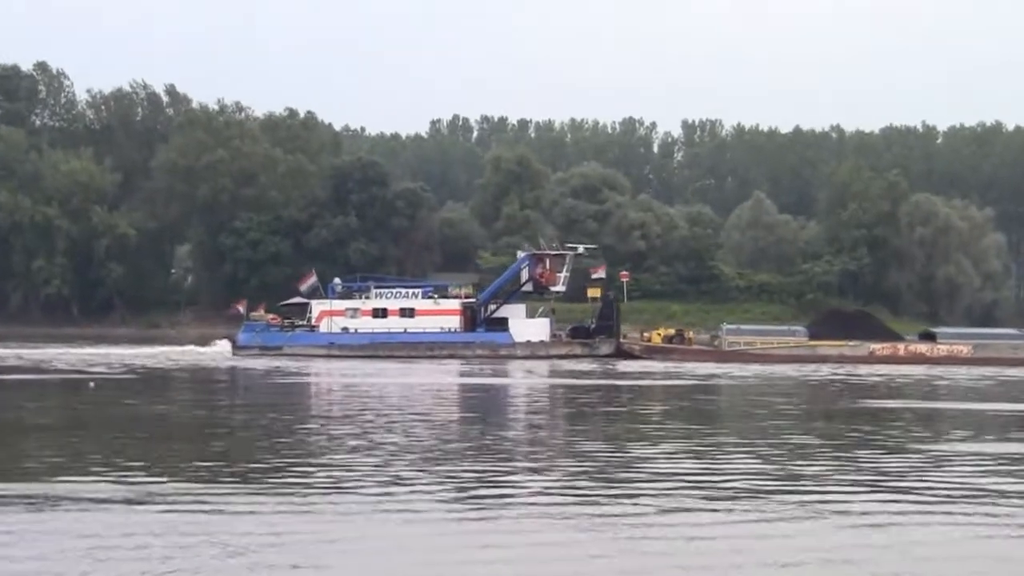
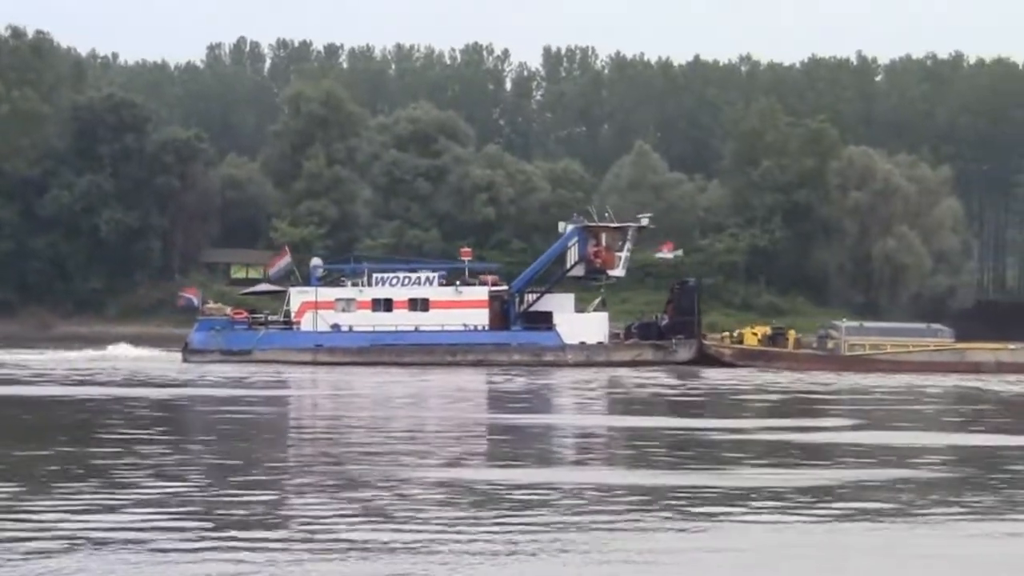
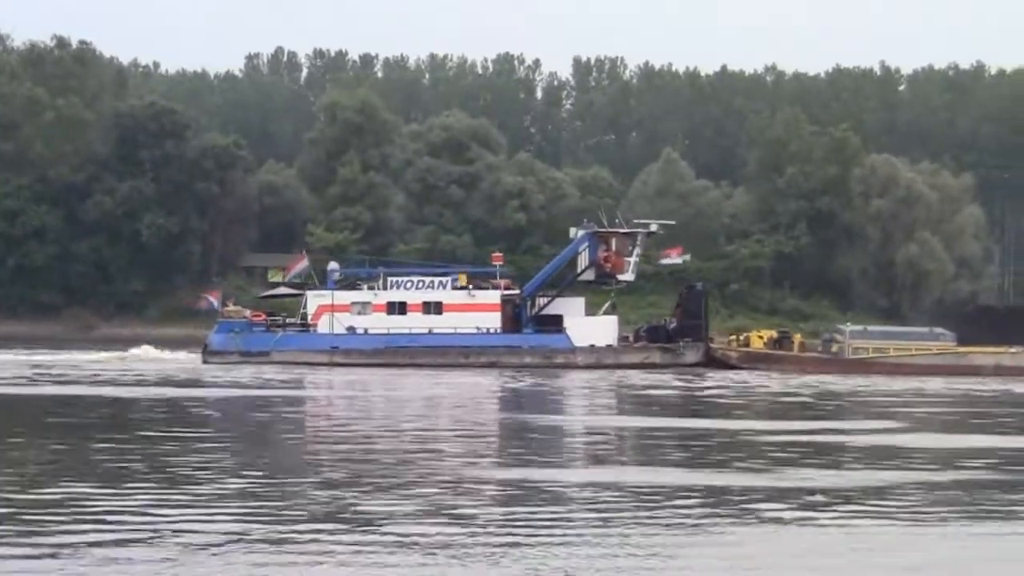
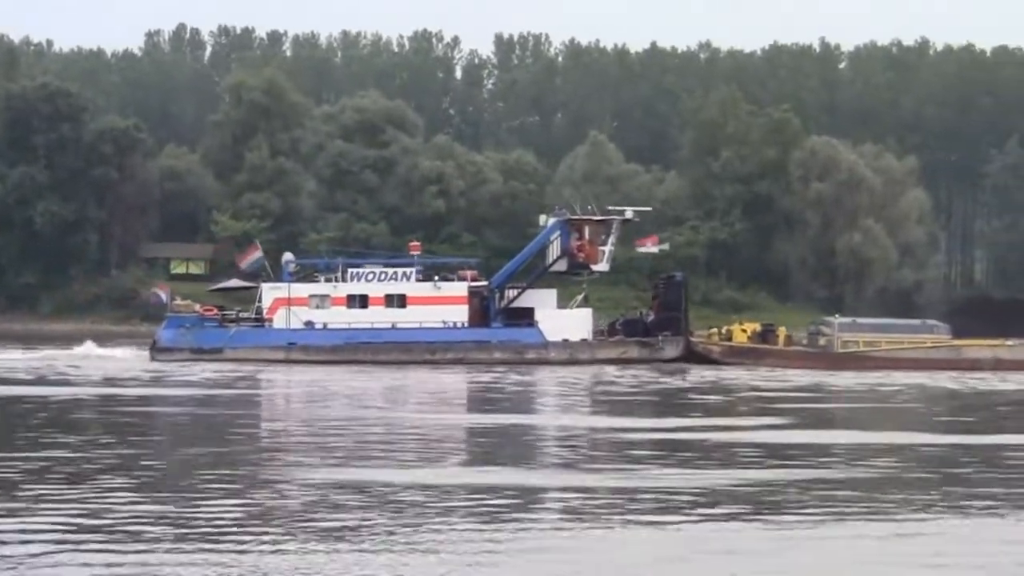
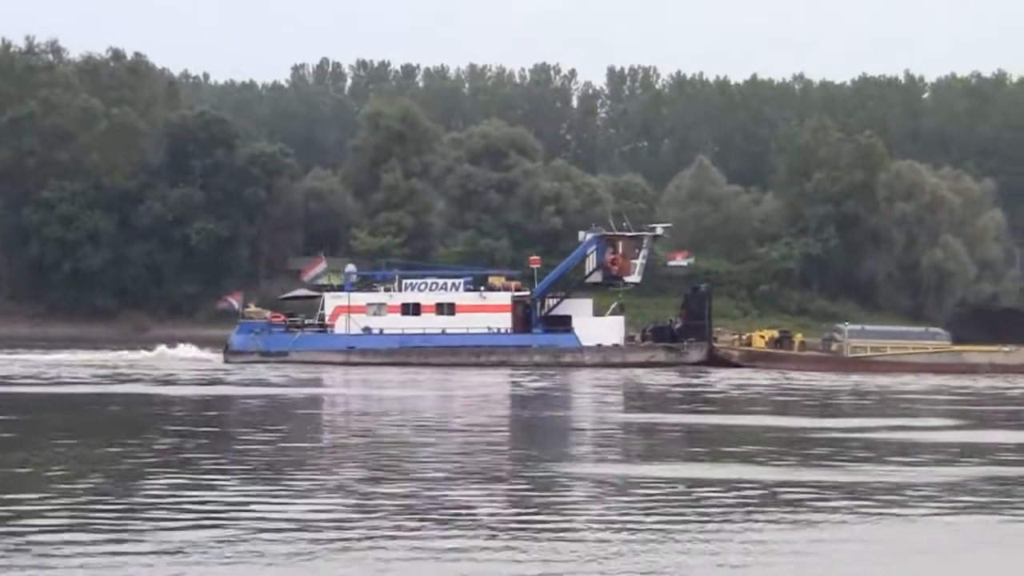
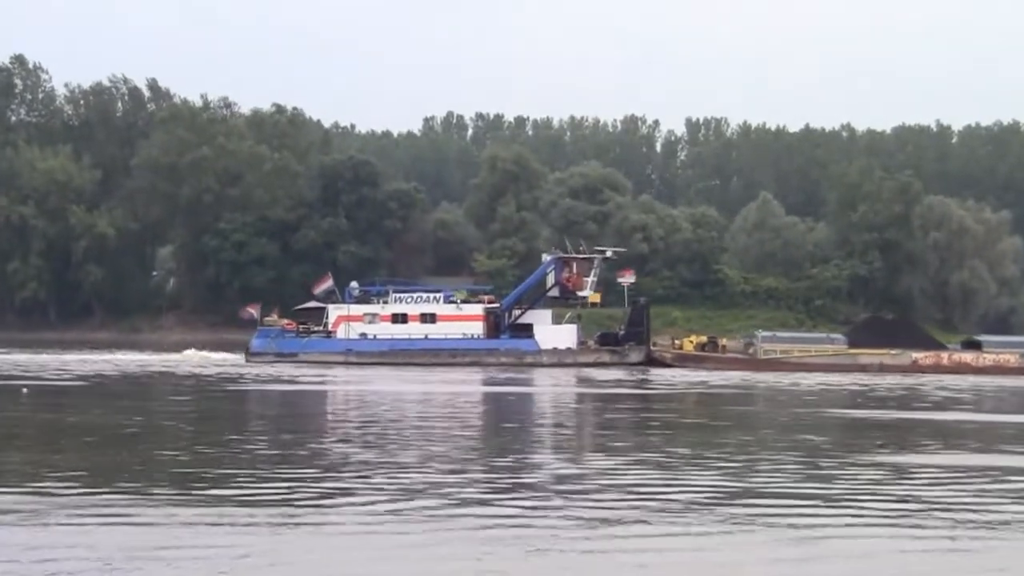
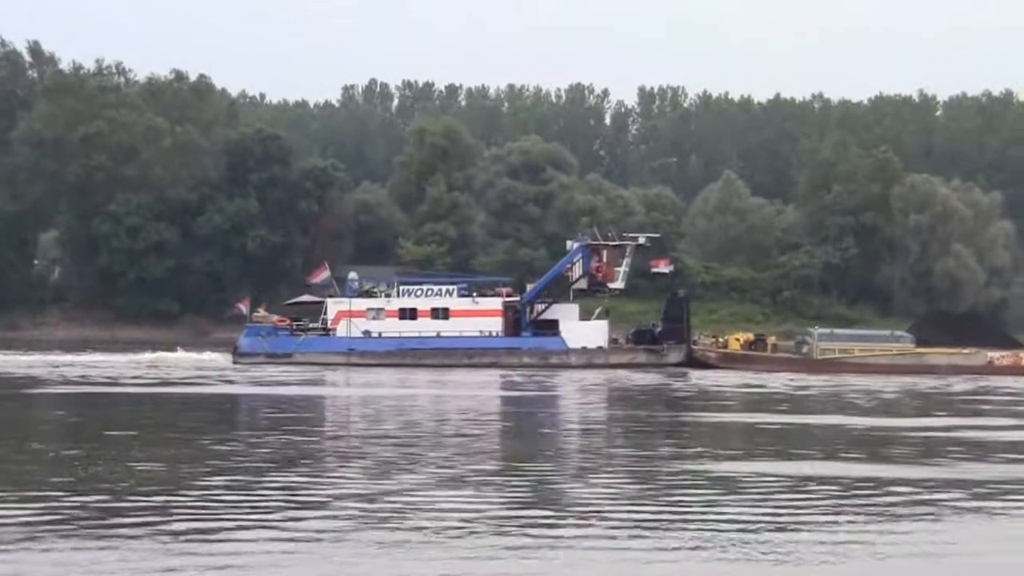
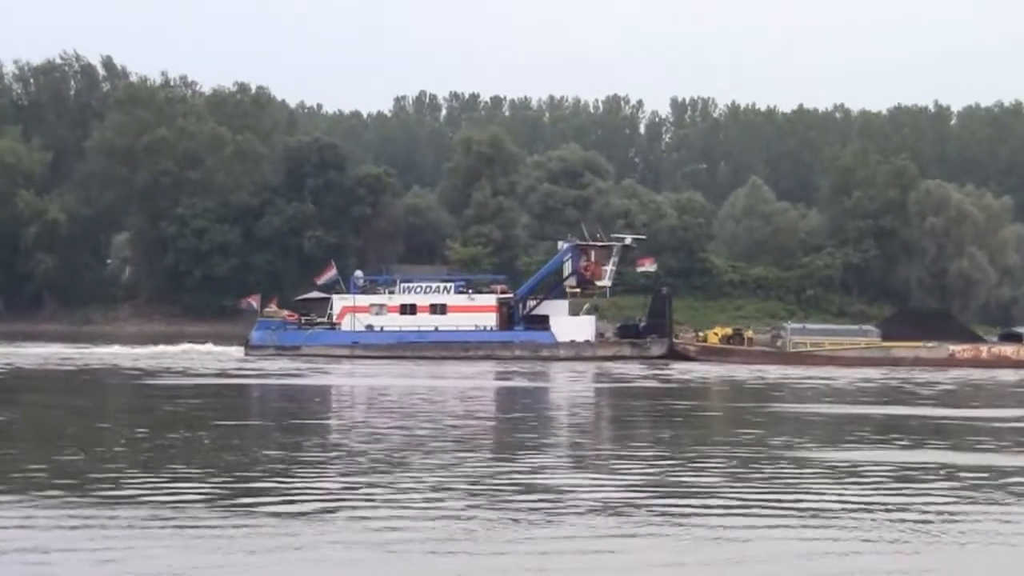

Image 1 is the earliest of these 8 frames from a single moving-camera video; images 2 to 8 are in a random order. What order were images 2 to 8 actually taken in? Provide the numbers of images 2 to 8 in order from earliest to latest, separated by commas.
6, 8, 7, 5, 3, 2, 4
